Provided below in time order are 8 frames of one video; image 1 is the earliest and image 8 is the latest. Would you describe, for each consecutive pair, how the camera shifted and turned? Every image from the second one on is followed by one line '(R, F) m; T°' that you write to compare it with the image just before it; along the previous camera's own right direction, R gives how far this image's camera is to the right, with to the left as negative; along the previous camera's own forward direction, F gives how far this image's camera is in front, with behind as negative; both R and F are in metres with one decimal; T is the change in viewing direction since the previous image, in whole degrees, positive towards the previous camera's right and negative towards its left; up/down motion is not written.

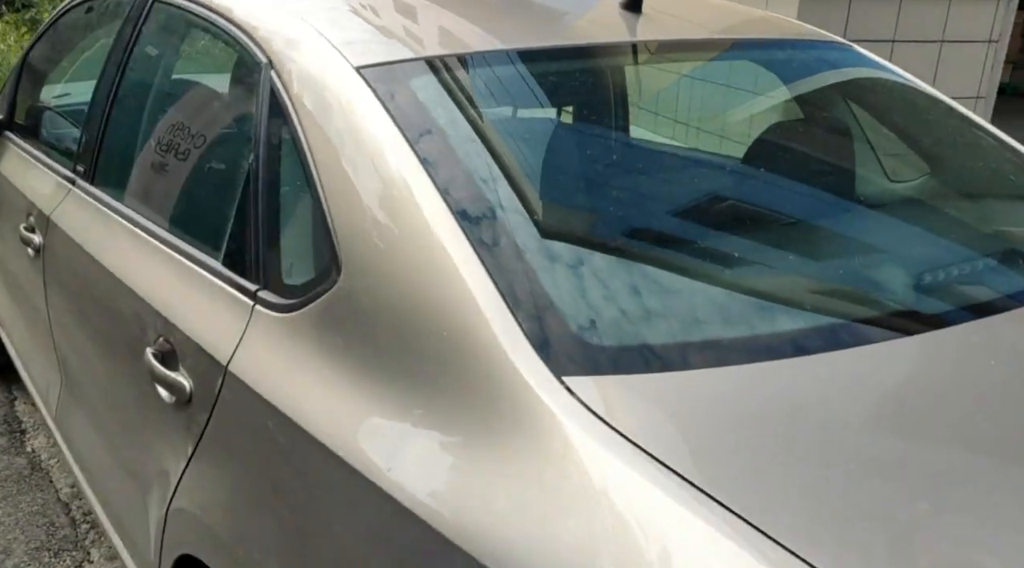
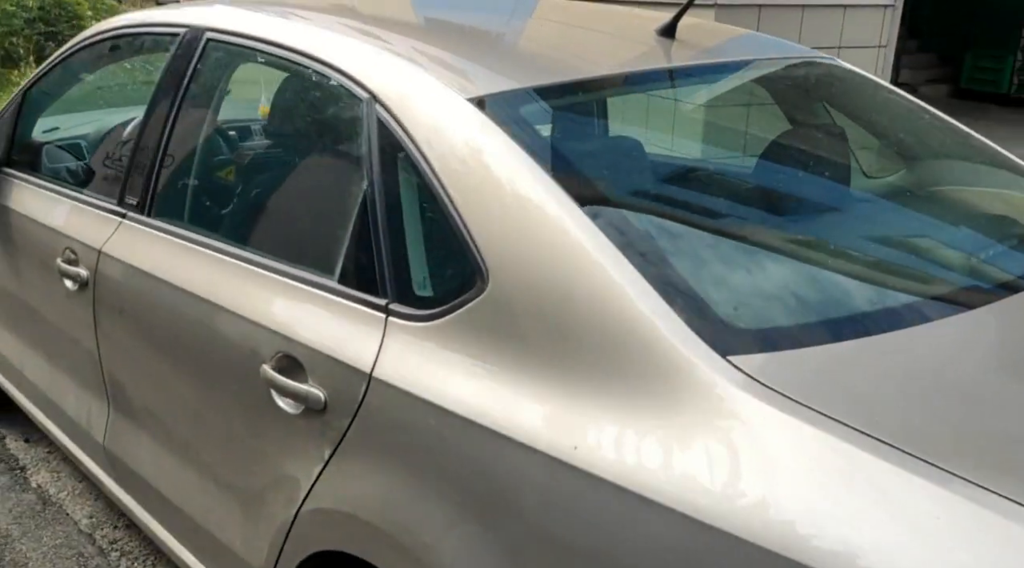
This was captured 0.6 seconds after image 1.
(-0.4, -0.2) m; +7°
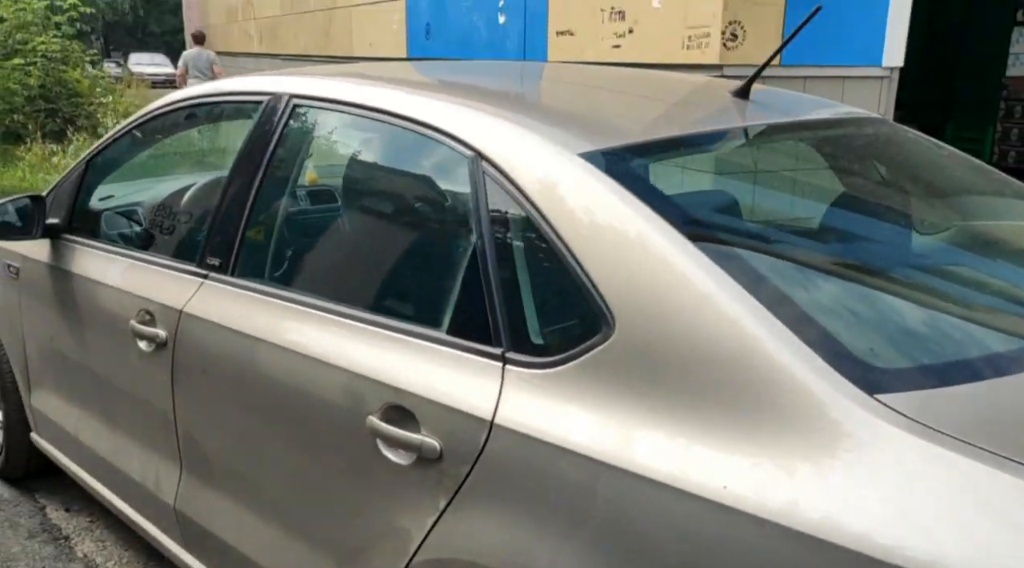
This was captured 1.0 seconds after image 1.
(-0.2, 0.0) m; +1°
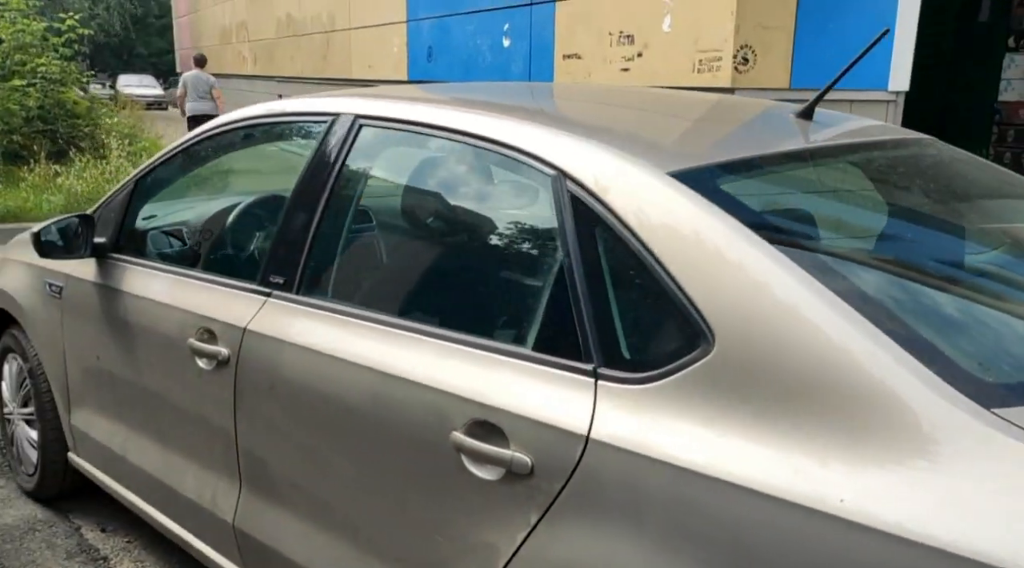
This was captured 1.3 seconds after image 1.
(-0.2, 0.0) m; +1°
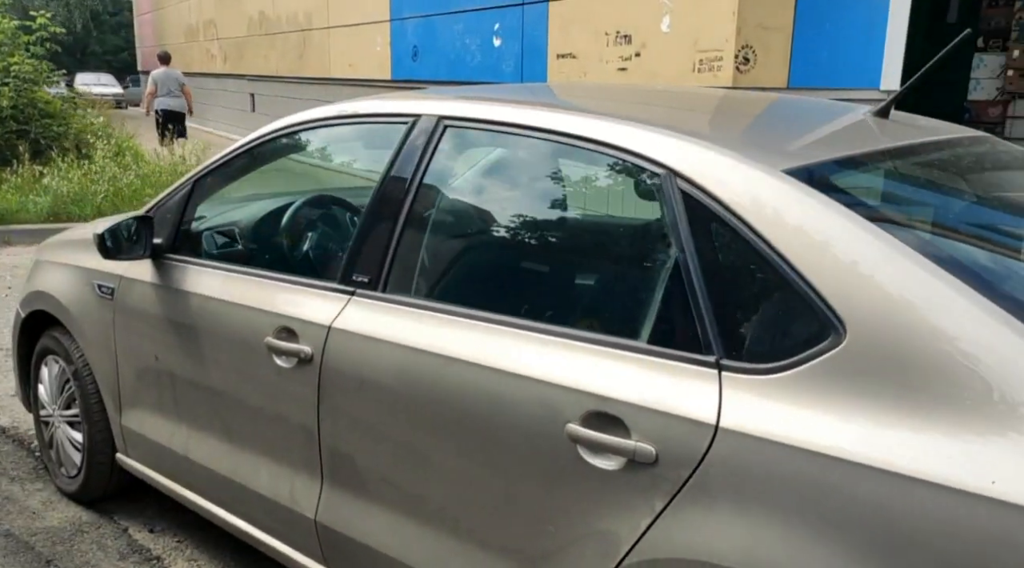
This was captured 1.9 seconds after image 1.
(-0.3, 0.0) m; +2°
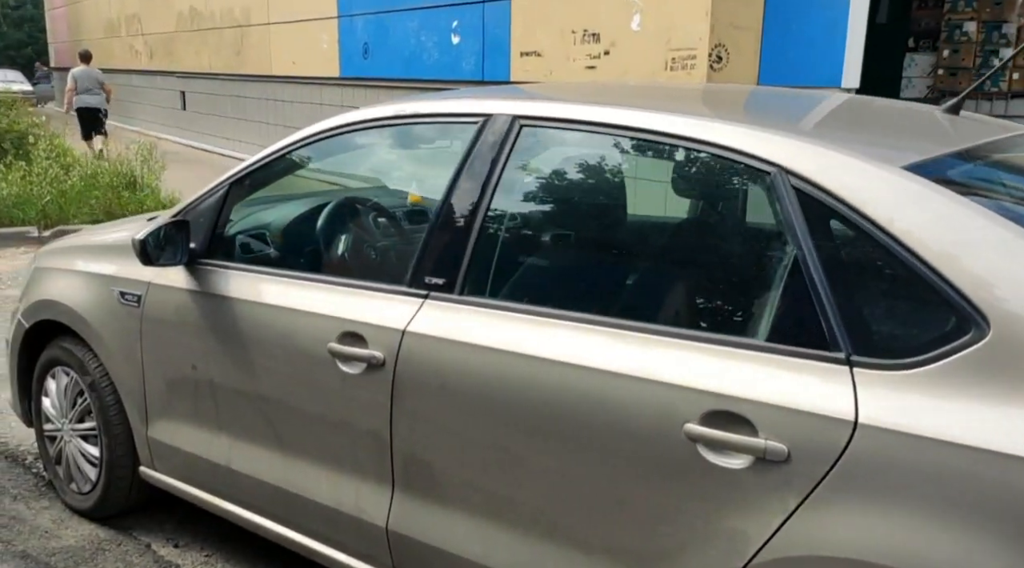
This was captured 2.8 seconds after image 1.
(-0.4, 0.0) m; +5°
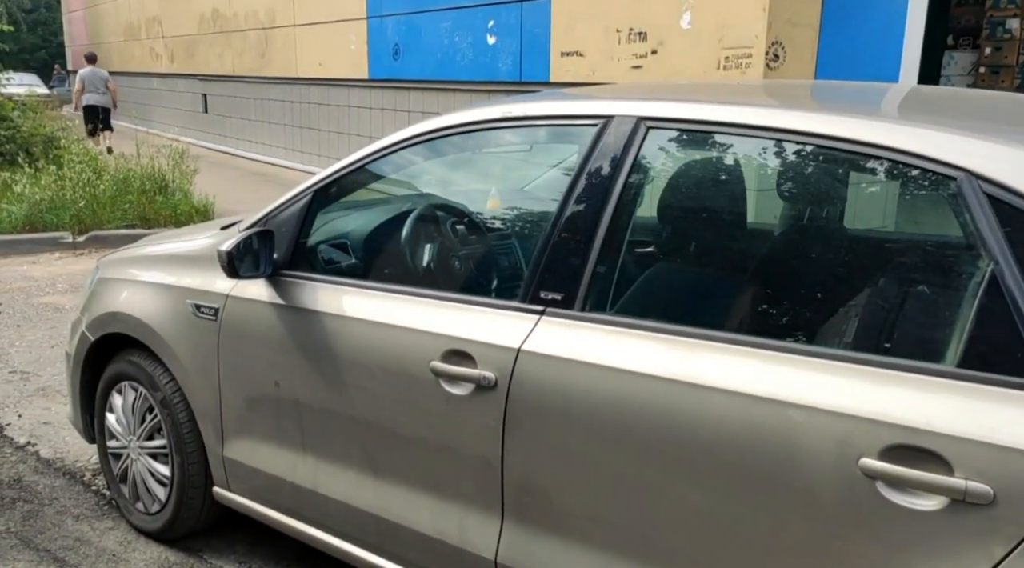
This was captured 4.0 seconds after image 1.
(-0.3, +0.2) m; -1°
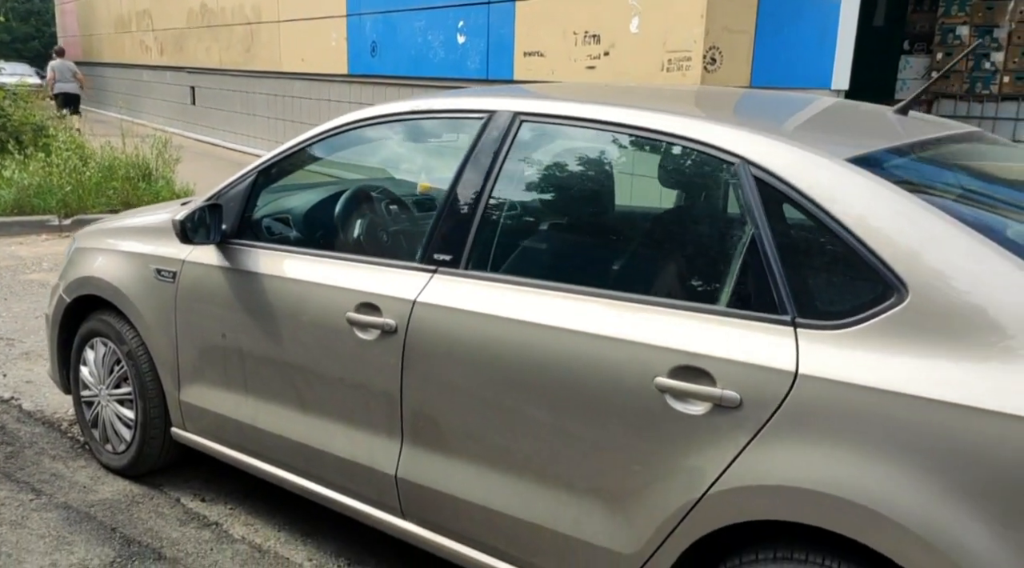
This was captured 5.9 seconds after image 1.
(+0.3, -0.5) m; +1°
